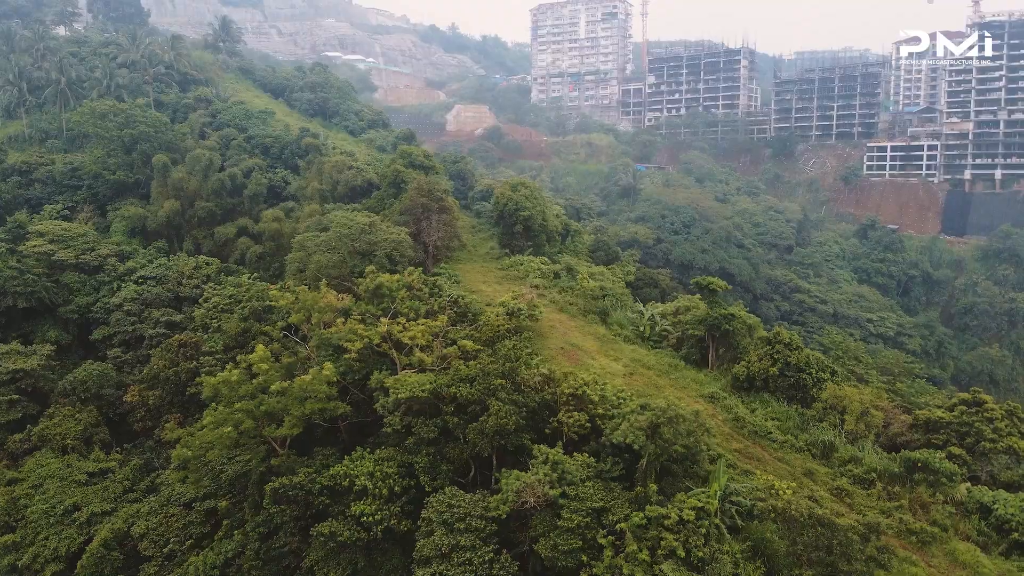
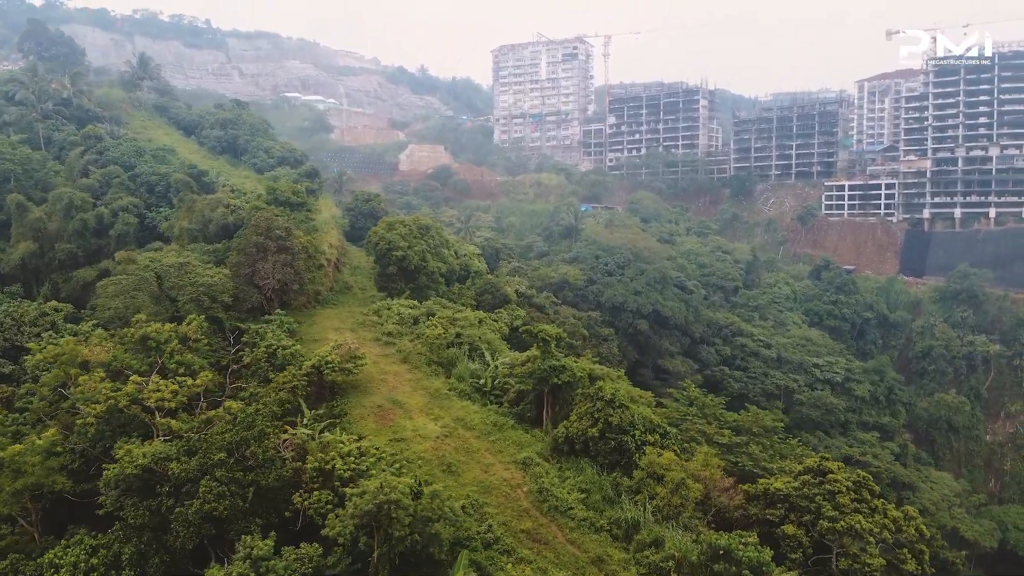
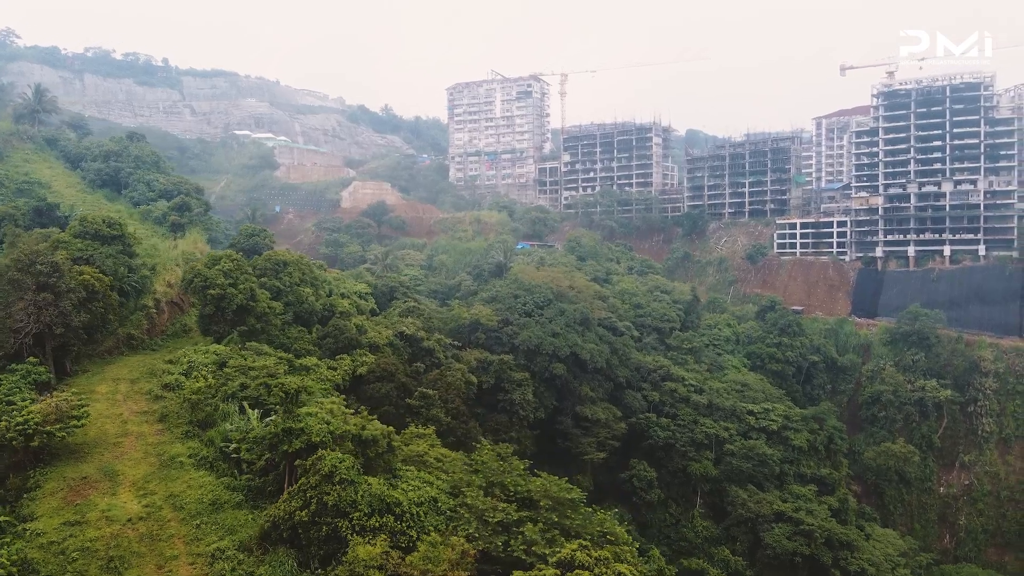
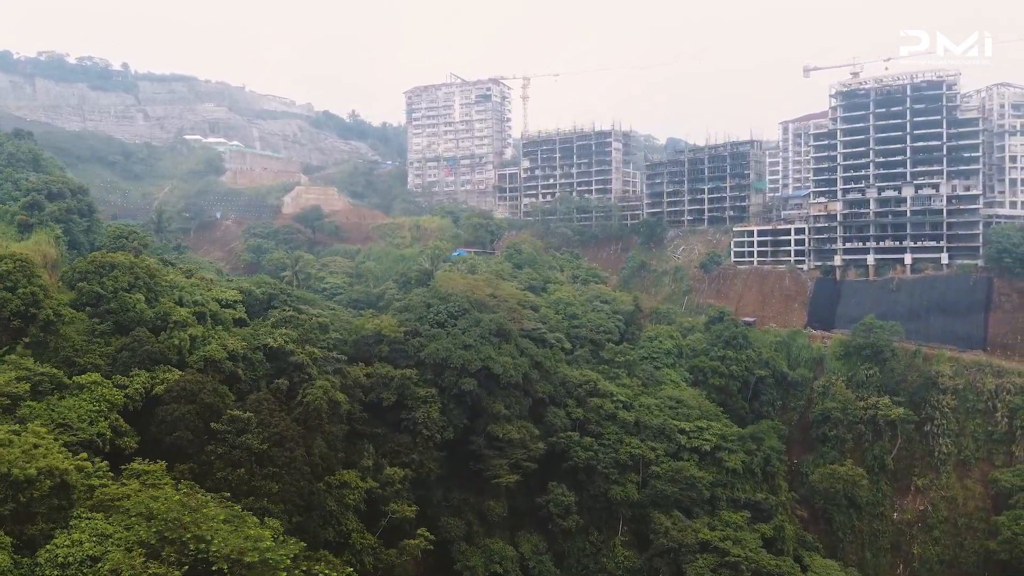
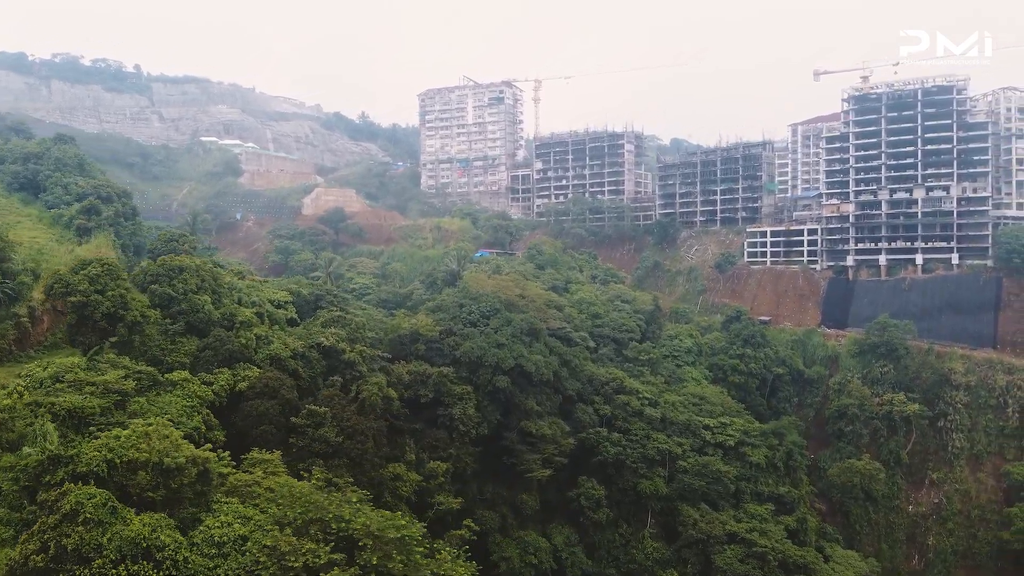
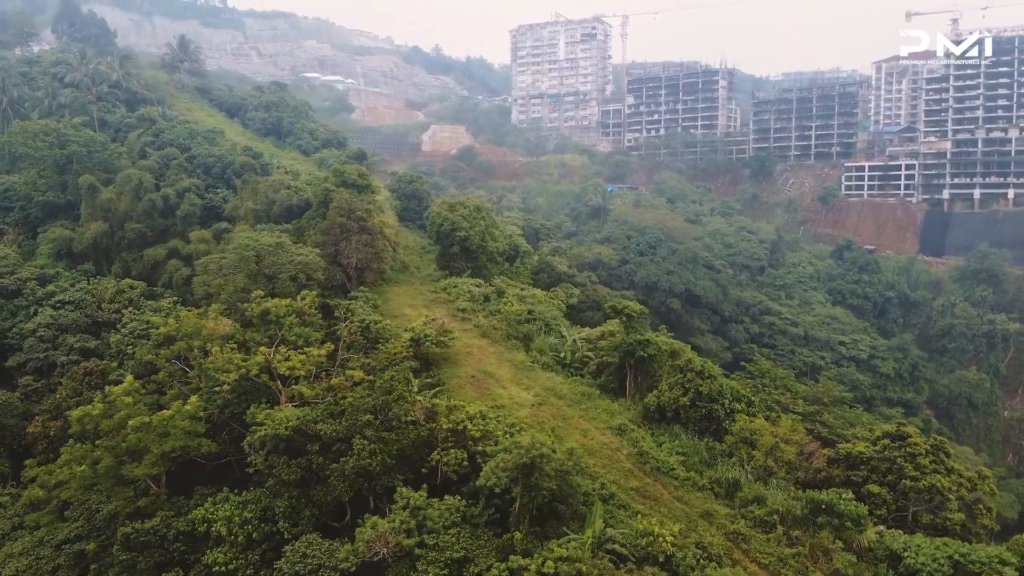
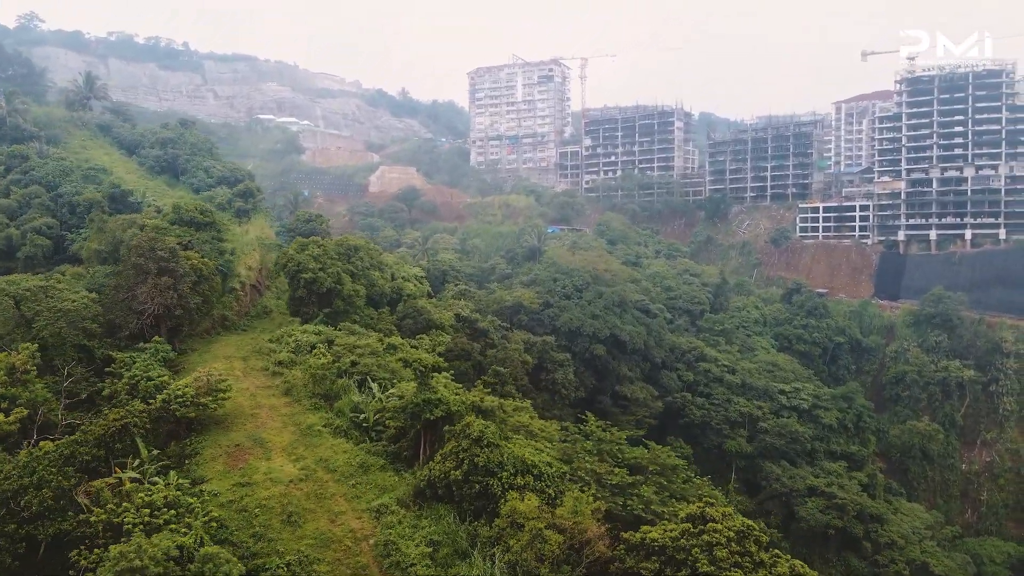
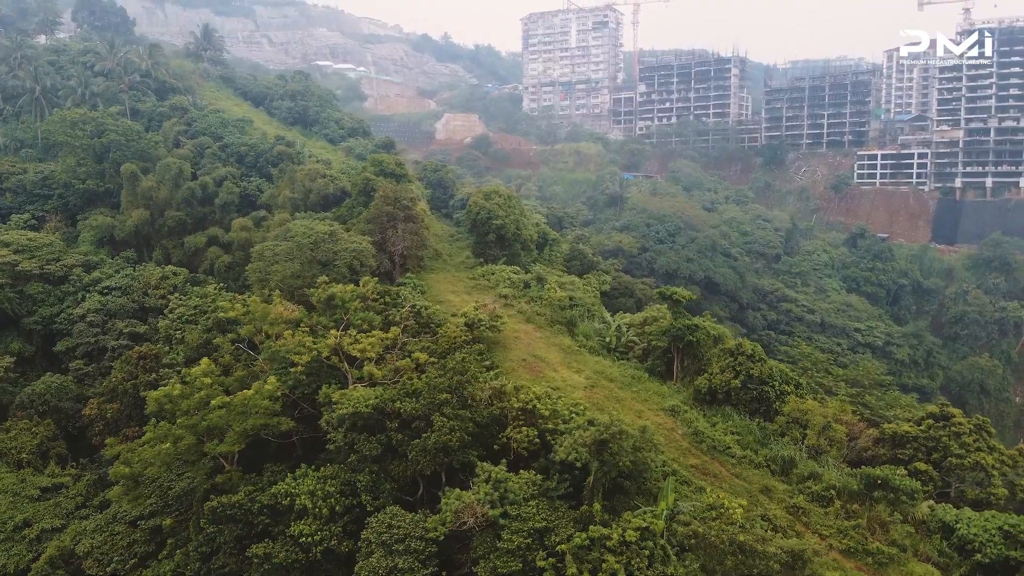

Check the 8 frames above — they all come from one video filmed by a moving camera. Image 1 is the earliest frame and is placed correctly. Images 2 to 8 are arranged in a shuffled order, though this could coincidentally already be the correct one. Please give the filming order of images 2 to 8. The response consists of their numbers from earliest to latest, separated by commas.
8, 6, 2, 7, 3, 5, 4
